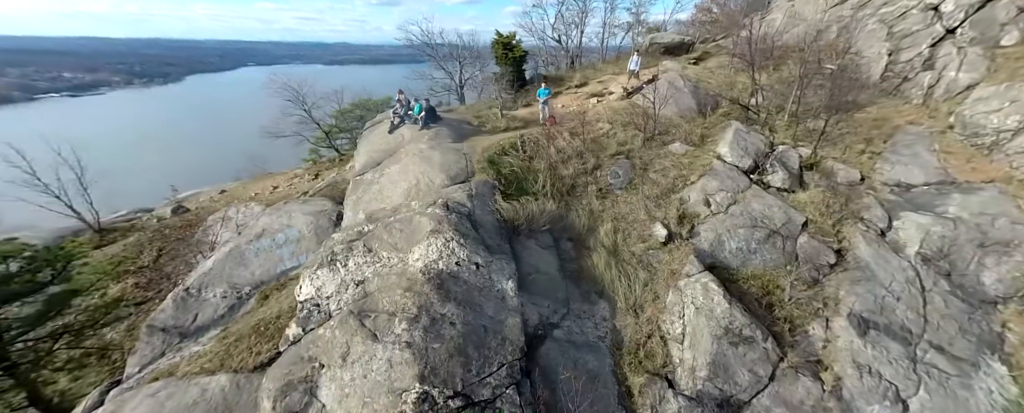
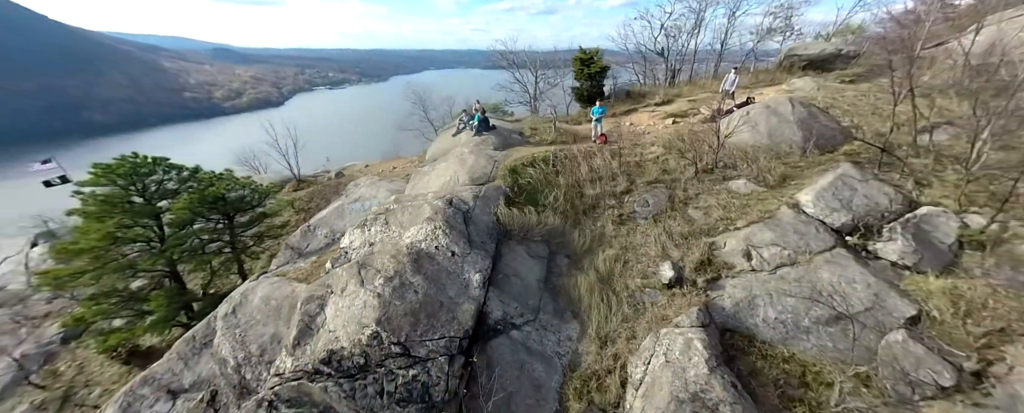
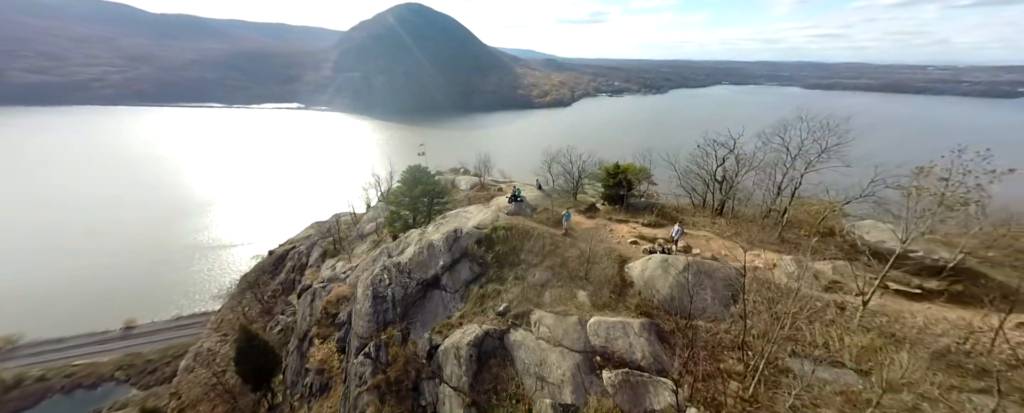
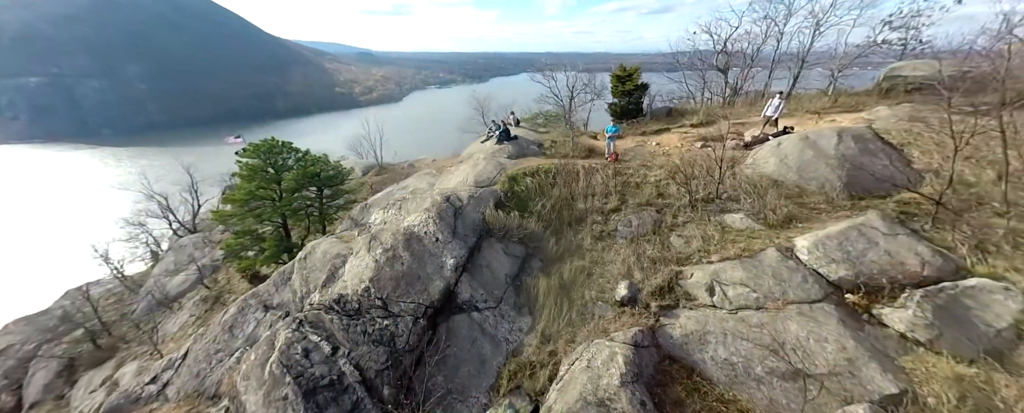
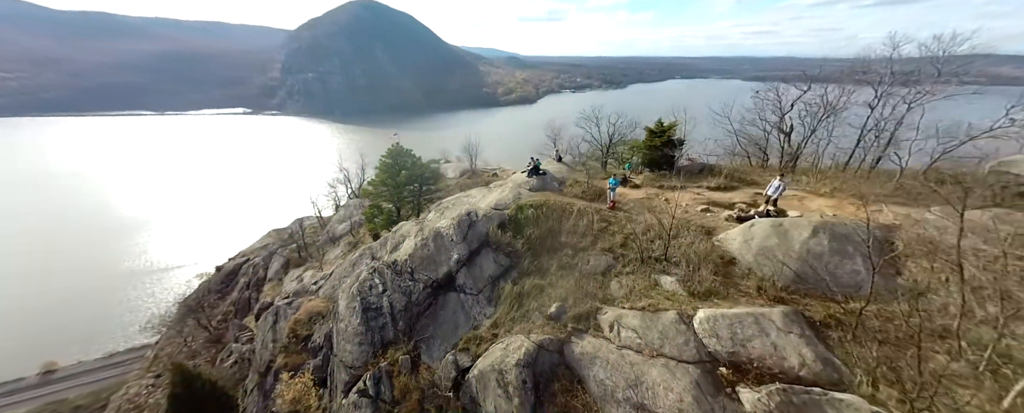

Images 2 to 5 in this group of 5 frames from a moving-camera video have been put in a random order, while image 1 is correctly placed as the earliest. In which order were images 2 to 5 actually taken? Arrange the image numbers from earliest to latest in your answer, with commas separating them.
2, 4, 5, 3
